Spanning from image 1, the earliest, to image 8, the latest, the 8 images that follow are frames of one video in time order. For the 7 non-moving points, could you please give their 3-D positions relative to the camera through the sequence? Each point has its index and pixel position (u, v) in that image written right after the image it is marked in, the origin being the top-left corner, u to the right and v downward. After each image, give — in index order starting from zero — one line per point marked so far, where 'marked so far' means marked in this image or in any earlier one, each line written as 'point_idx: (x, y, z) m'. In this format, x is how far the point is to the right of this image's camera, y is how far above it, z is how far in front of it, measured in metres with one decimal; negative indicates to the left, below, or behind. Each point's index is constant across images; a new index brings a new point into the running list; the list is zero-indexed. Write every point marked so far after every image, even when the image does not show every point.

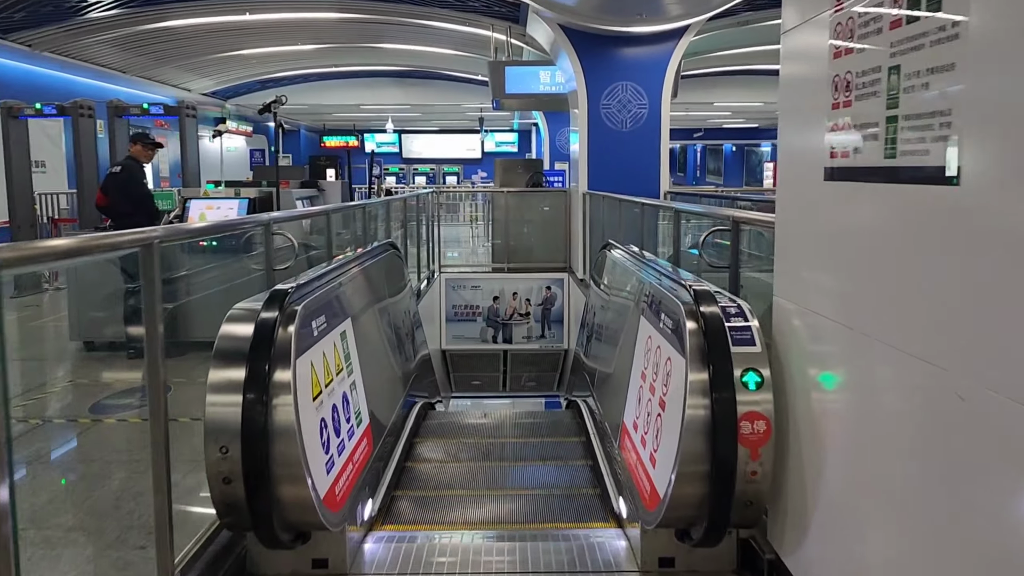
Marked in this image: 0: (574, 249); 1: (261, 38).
0: (+0.7, +0.5, +8.4) m
1: (-3.4, +3.4, +10.2) m
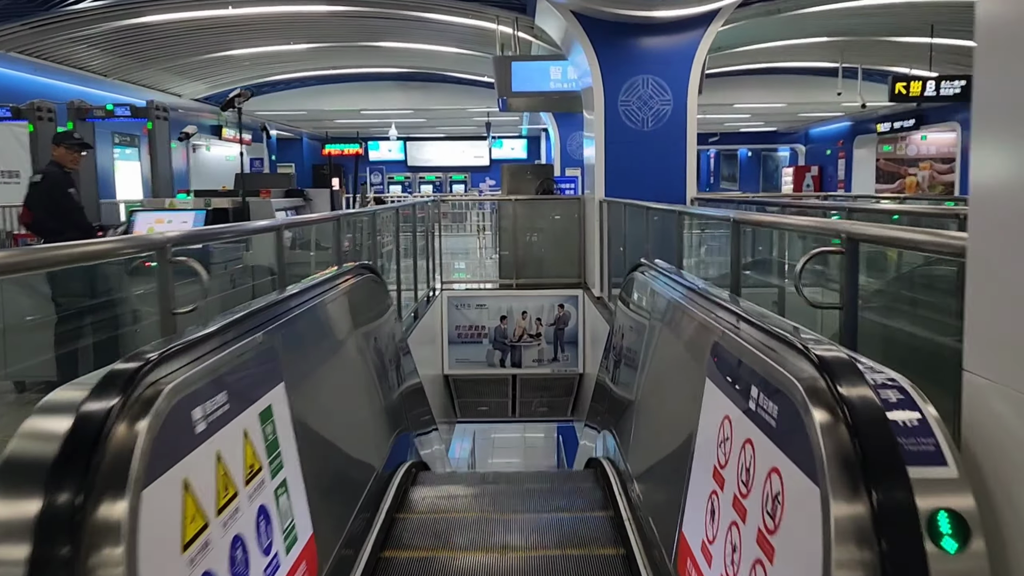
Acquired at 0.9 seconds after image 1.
0: (+0.8, +0.3, +7.6) m
1: (-3.3, +3.2, +9.4) m
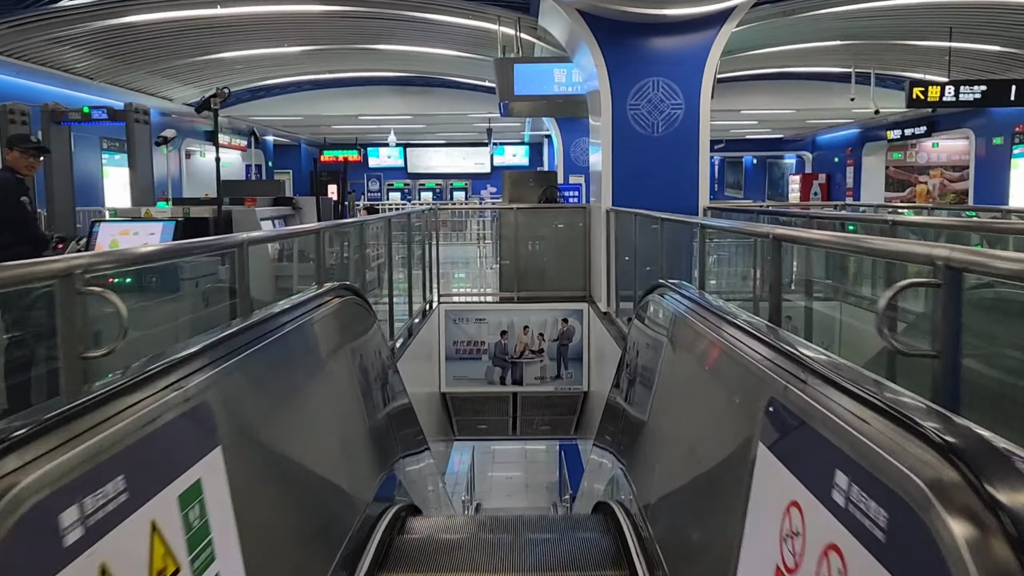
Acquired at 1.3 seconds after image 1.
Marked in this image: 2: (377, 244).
0: (+0.8, +0.2, +7.2) m
1: (-3.3, +3.1, +9.1) m
2: (-0.9, +0.3, +5.2) m
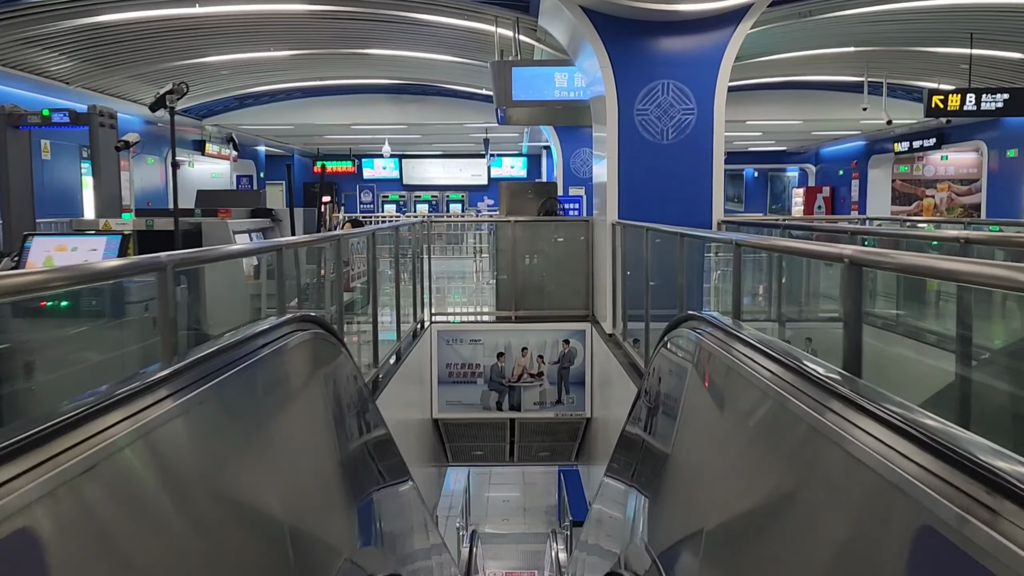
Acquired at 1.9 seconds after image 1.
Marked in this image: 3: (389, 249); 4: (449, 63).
0: (+0.8, 0.0, +6.7) m
1: (-3.3, +2.9, +8.6) m
2: (-1.0, +0.2, +4.7) m
3: (-1.0, +0.3, +5.9) m
4: (-0.9, +3.1, +10.1) m
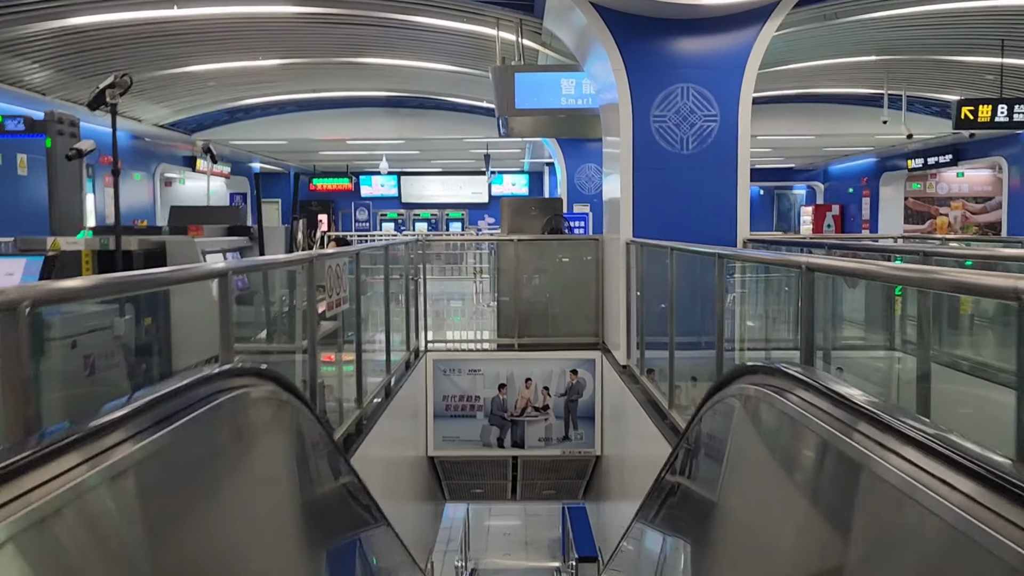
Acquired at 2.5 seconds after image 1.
0: (+0.8, -0.2, +6.2) m
1: (-3.3, +2.6, +8.1) m
2: (-0.9, 0.0, +4.2) m
3: (-0.9, +0.1, +5.3) m
4: (-0.8, +2.8, +9.6) m
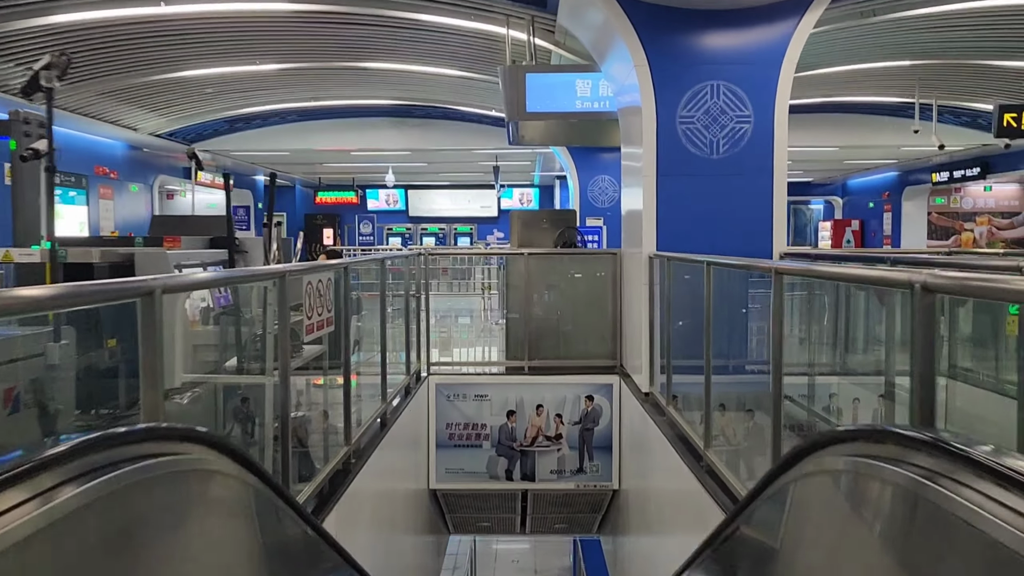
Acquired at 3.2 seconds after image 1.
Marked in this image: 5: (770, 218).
0: (+0.9, -0.4, +5.6) m
1: (-3.2, +2.4, +7.7) m
2: (-0.9, -0.1, +3.7) m
3: (-0.9, 0.0, +4.8) m
4: (-0.7, +2.6, +9.2) m
5: (+1.7, +0.4, +4.8) m
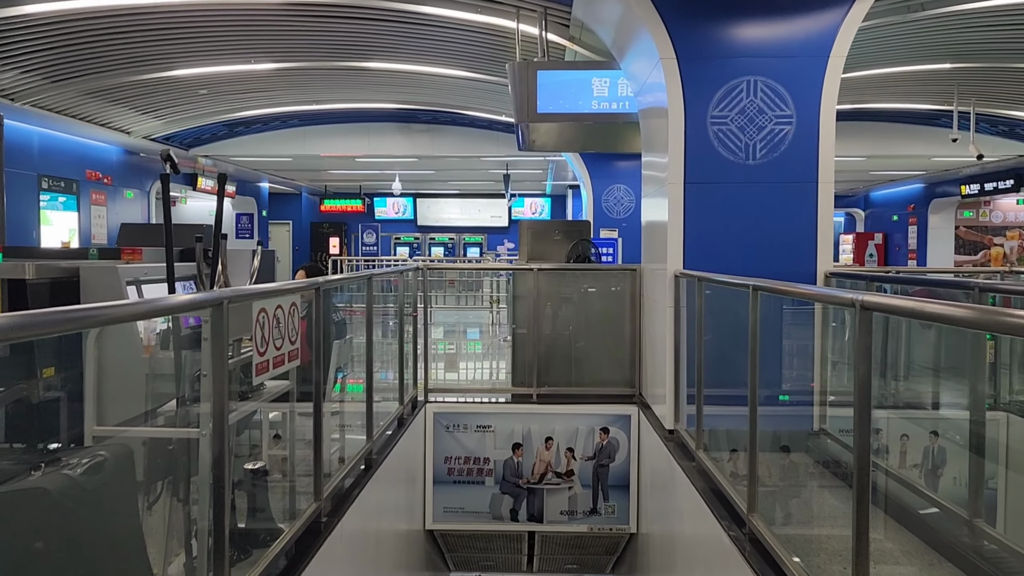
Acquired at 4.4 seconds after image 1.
0: (+0.9, -0.5, +5.1) m
1: (-3.1, +2.3, +7.2) m
2: (-0.9, -0.2, +3.1) m
3: (-0.8, -0.1, +4.3) m
4: (-0.6, +2.4, +8.7) m
5: (+1.7, +0.3, +4.2) m
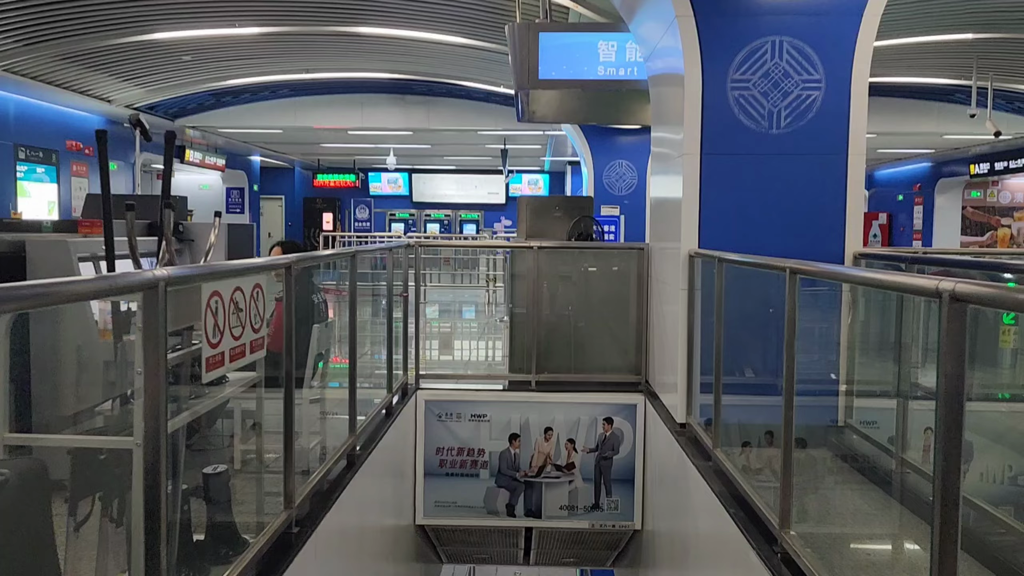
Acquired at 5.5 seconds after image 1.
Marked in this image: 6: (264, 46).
0: (+0.9, -0.4, +4.7) m
1: (-3.1, +2.5, +6.8) m
2: (-0.9, -0.1, +2.8) m
3: (-0.9, 0.0, +3.9) m
4: (-0.6, +2.6, +8.2) m
5: (+1.7, +0.4, +3.9) m
6: (-2.8, +2.7, +8.3) m
